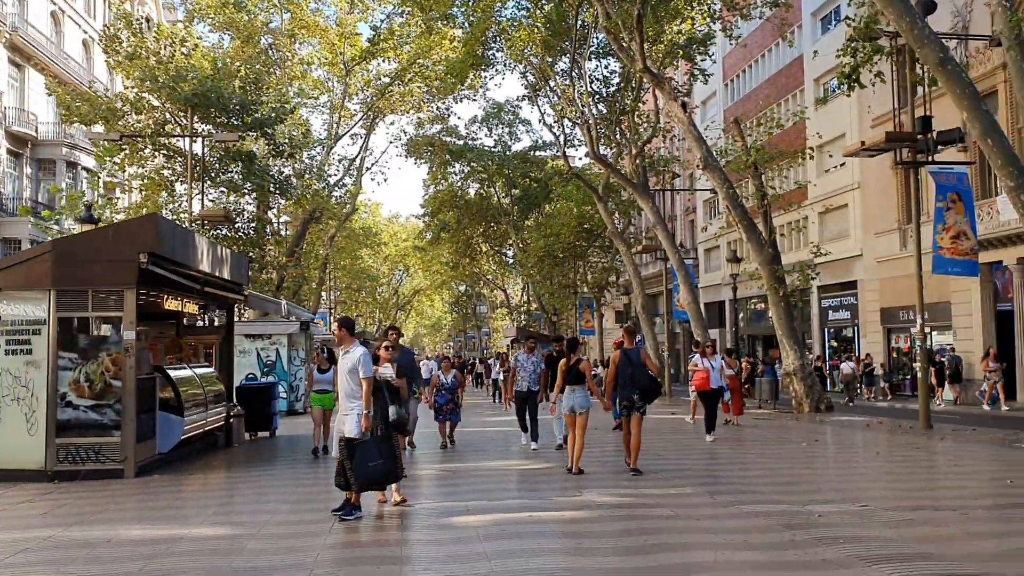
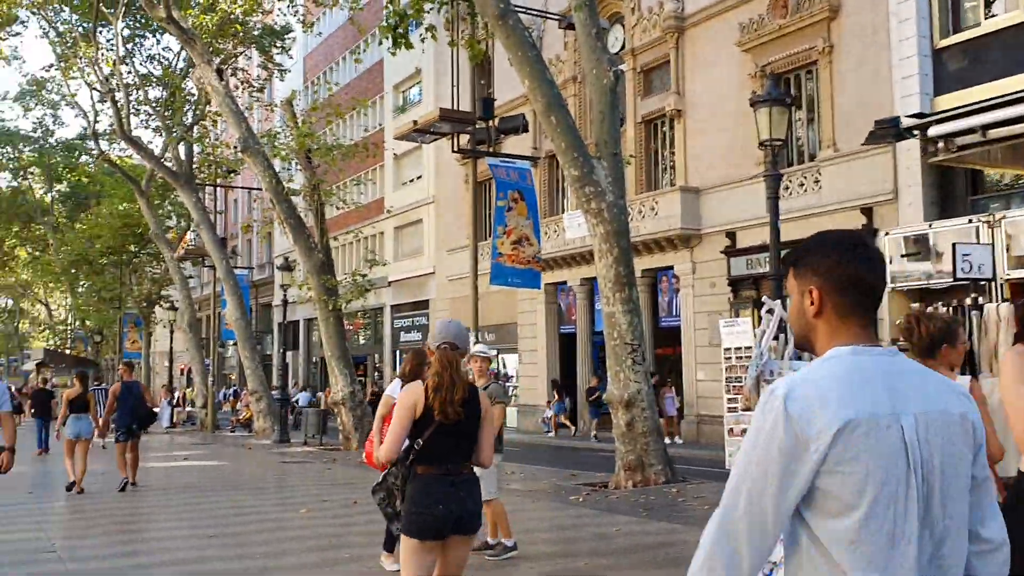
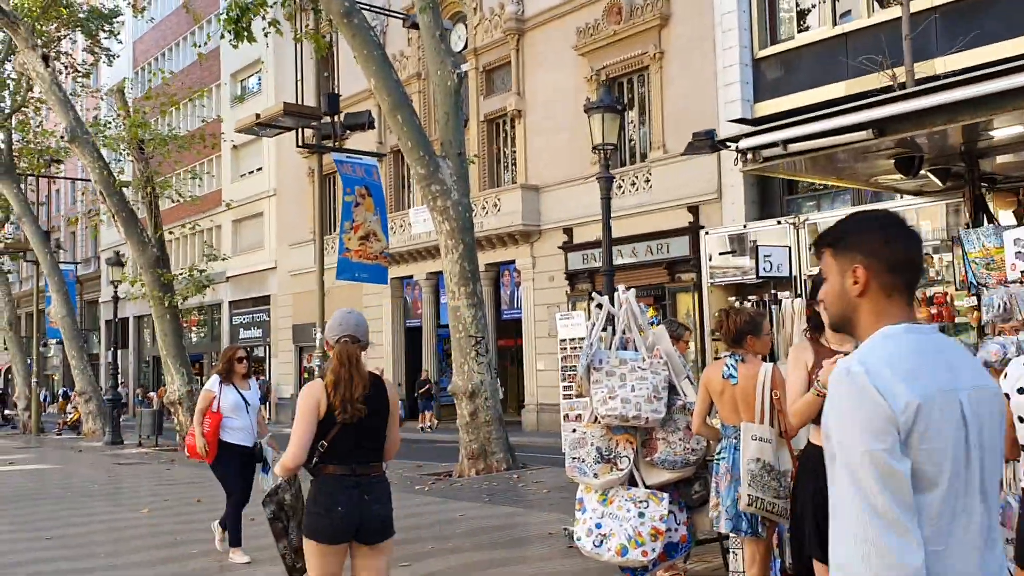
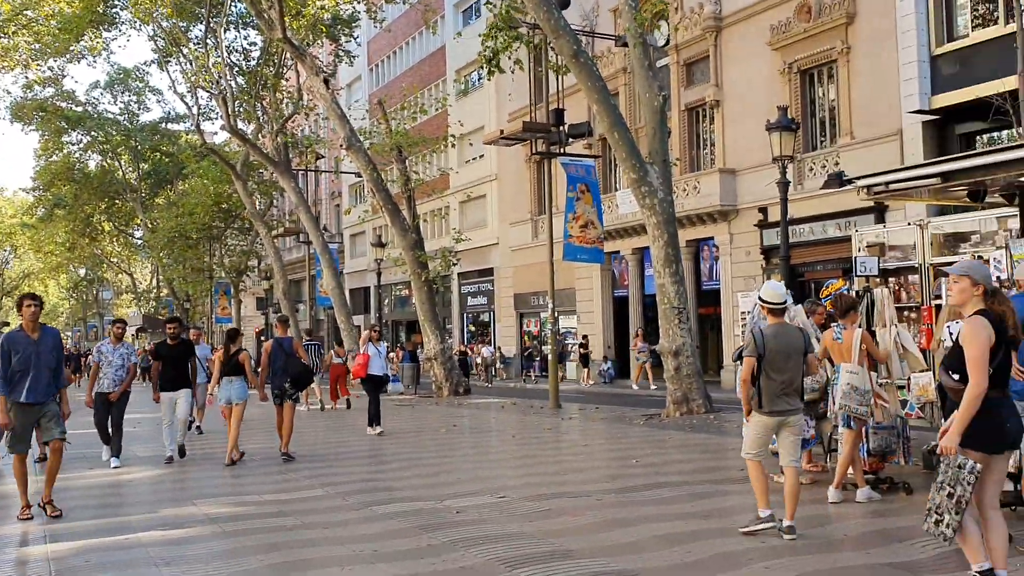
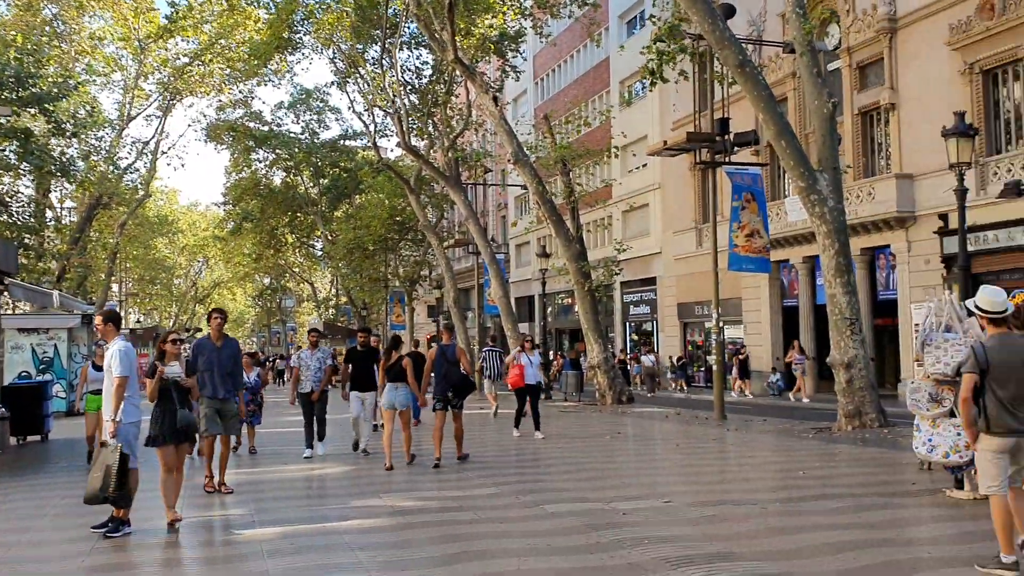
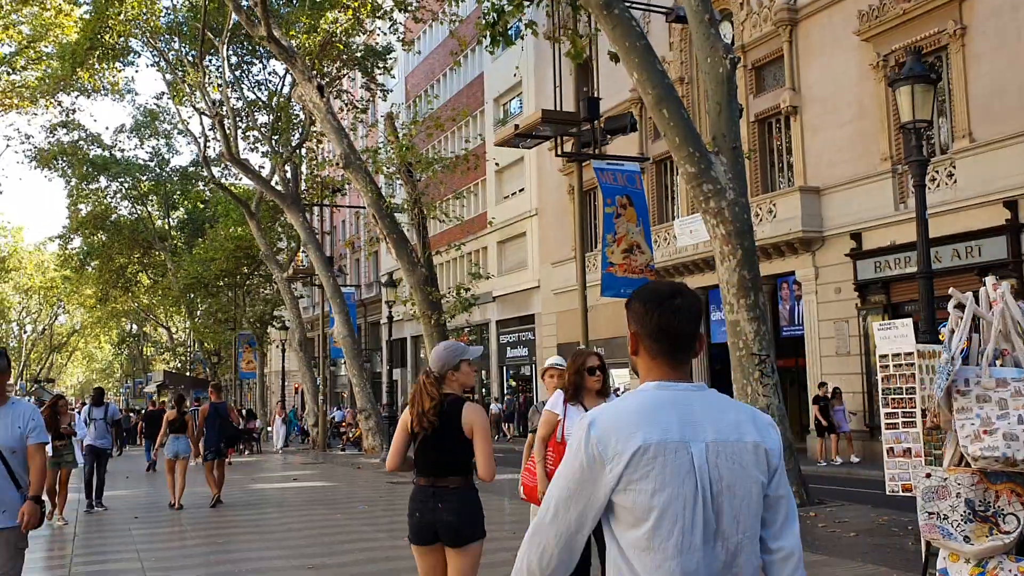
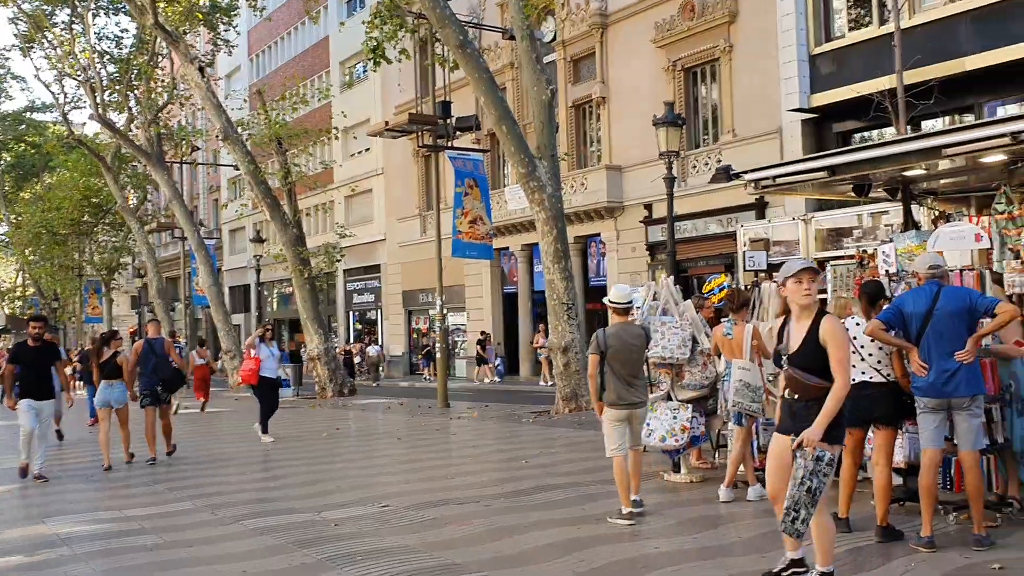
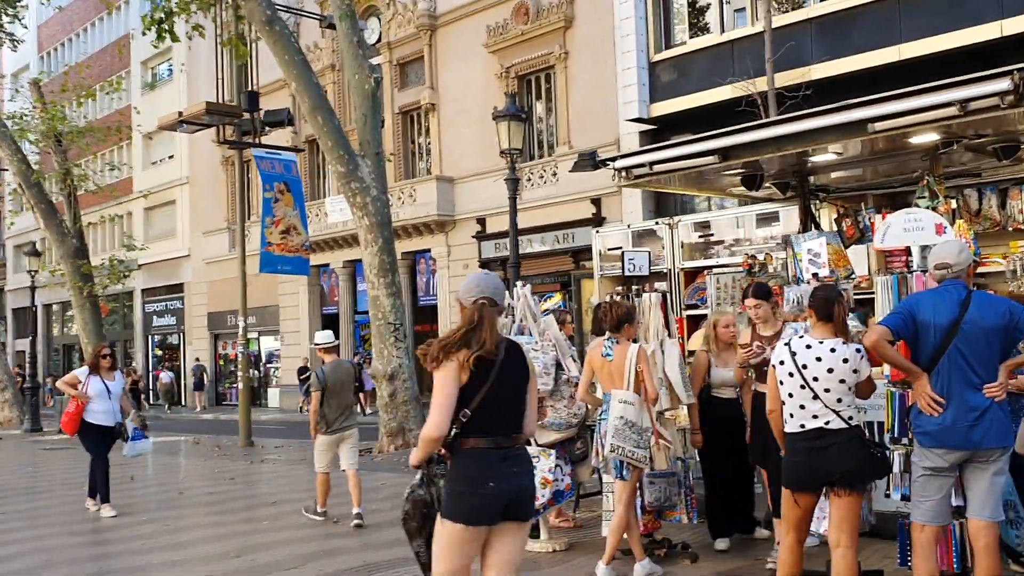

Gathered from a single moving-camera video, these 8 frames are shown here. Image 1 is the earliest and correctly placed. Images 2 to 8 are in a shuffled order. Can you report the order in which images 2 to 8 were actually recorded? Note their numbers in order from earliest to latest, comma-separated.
5, 4, 7, 8, 3, 2, 6
